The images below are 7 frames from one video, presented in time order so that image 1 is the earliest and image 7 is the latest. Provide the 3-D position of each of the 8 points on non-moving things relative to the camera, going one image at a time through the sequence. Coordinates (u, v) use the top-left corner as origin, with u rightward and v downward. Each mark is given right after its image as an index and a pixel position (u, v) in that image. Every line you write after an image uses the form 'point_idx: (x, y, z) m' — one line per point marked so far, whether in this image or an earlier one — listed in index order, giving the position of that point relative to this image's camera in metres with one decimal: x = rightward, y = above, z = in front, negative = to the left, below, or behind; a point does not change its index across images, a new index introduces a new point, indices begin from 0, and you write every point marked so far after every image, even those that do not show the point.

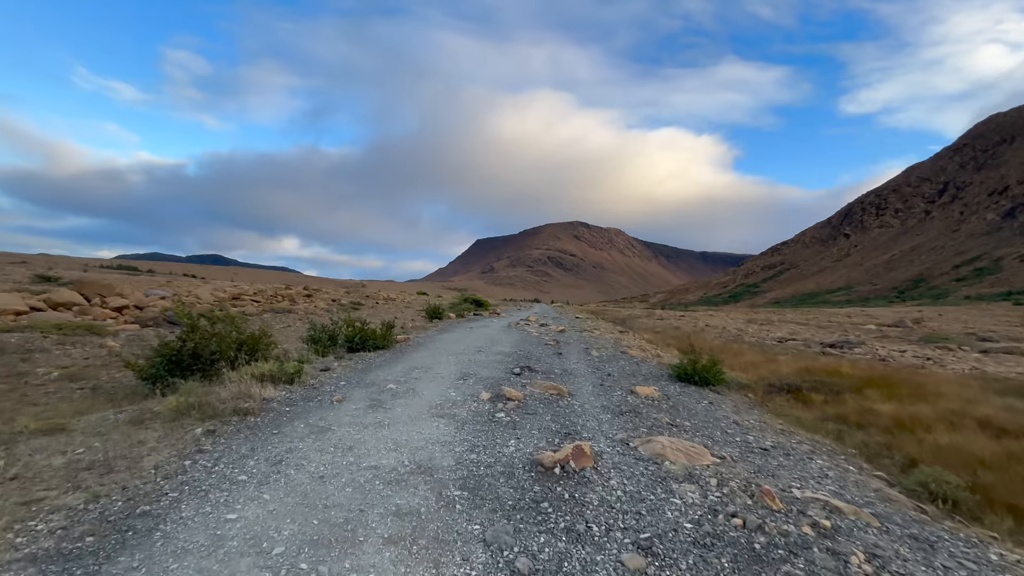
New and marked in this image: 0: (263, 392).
0: (-3.7, -1.6, +7.8) m
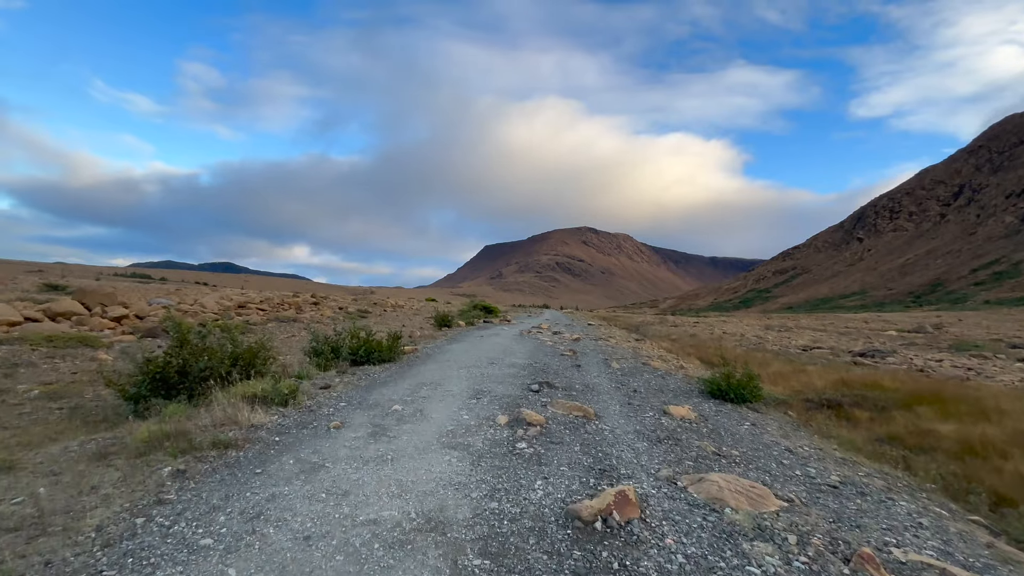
0: (-3.5, -1.7, +6.9) m
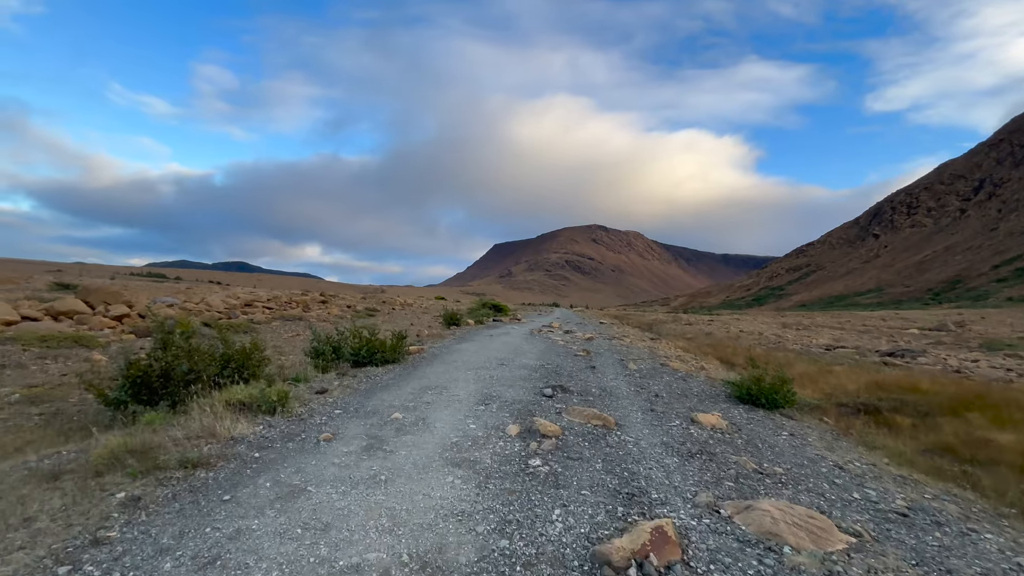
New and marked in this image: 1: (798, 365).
0: (-3.3, -1.7, +6.1) m
1: (+10.9, -3.0, +19.8) m
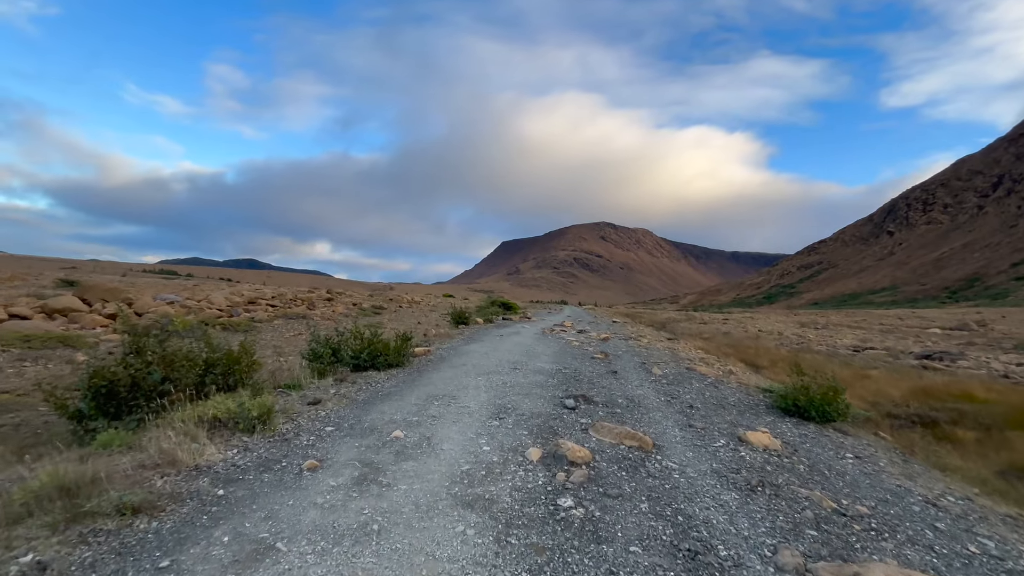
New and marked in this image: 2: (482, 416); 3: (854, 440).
0: (-3.1, -1.6, +5.1) m
1: (+11.3, -2.9, +18.5) m
2: (-0.4, -1.9, +7.5) m
3: (+5.3, -2.4, +8.1) m
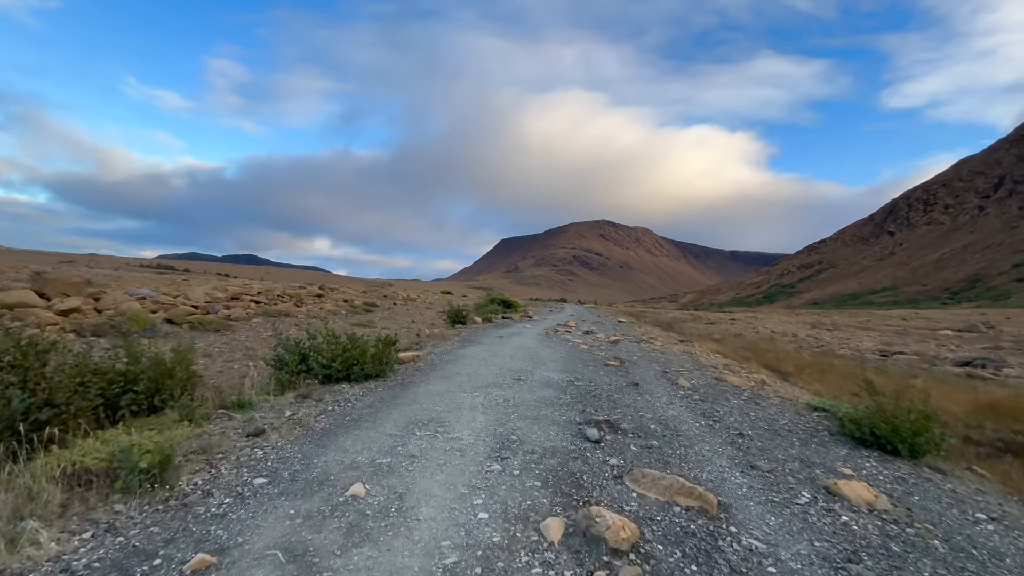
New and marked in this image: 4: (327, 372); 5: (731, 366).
0: (-3.0, -1.6, +3.2) m
1: (+11.4, -2.9, +16.6) m
2: (-0.4, -1.8, +5.6) m
3: (+5.4, -2.4, +6.2) m
4: (-3.3, -1.5, +9.2) m
5: (+7.1, -2.5, +16.7) m
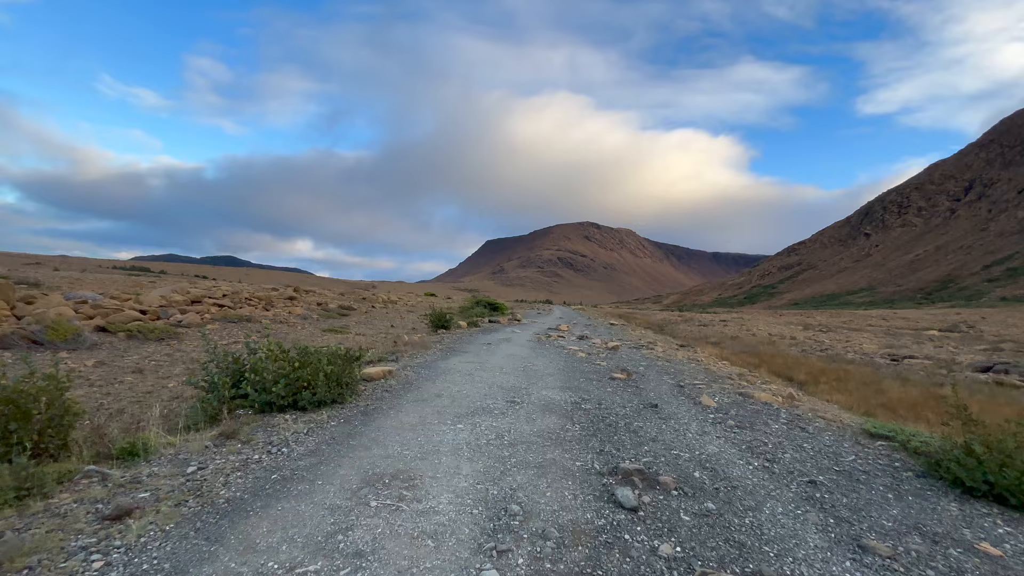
0: (-2.9, -1.6, +1.1) m
1: (+11.0, -2.9, +15.0) m
2: (-0.3, -1.8, +3.6) m
3: (+5.4, -2.4, +4.4) m
4: (-3.4, -1.5, +7.1) m
5: (+6.8, -2.5, +15.0) m
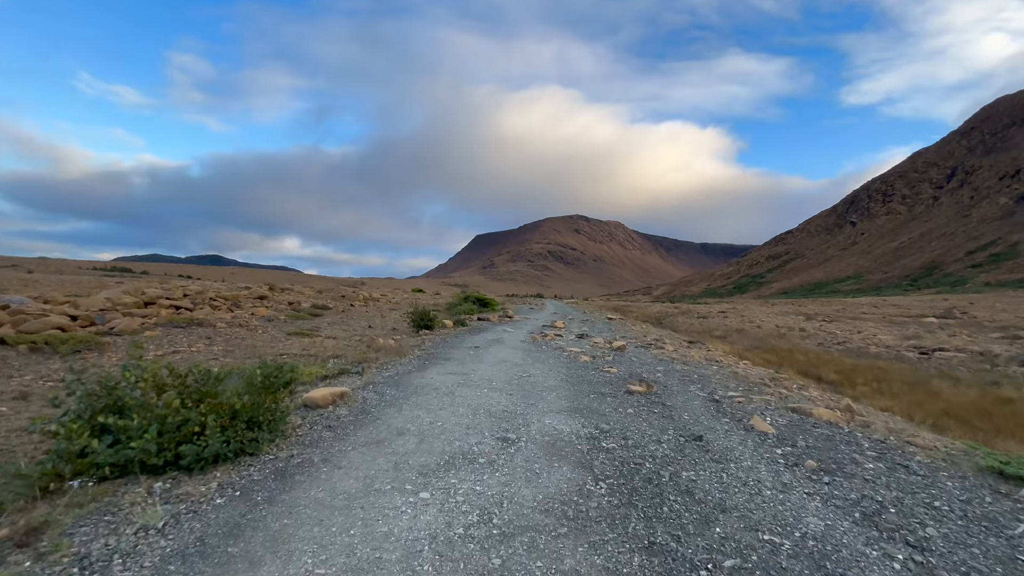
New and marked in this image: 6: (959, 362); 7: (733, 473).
0: (-2.9, -1.6, -1.3) m
1: (+10.8, -2.5, +12.8) m
2: (-0.3, -1.8, +1.2) m
3: (+5.4, -2.2, +2.1) m
4: (-3.4, -1.5, +4.7) m
5: (+6.6, -2.3, +12.7) m
6: (+16.5, -2.6, +18.2) m
7: (+2.3, -1.9, +5.3) m
